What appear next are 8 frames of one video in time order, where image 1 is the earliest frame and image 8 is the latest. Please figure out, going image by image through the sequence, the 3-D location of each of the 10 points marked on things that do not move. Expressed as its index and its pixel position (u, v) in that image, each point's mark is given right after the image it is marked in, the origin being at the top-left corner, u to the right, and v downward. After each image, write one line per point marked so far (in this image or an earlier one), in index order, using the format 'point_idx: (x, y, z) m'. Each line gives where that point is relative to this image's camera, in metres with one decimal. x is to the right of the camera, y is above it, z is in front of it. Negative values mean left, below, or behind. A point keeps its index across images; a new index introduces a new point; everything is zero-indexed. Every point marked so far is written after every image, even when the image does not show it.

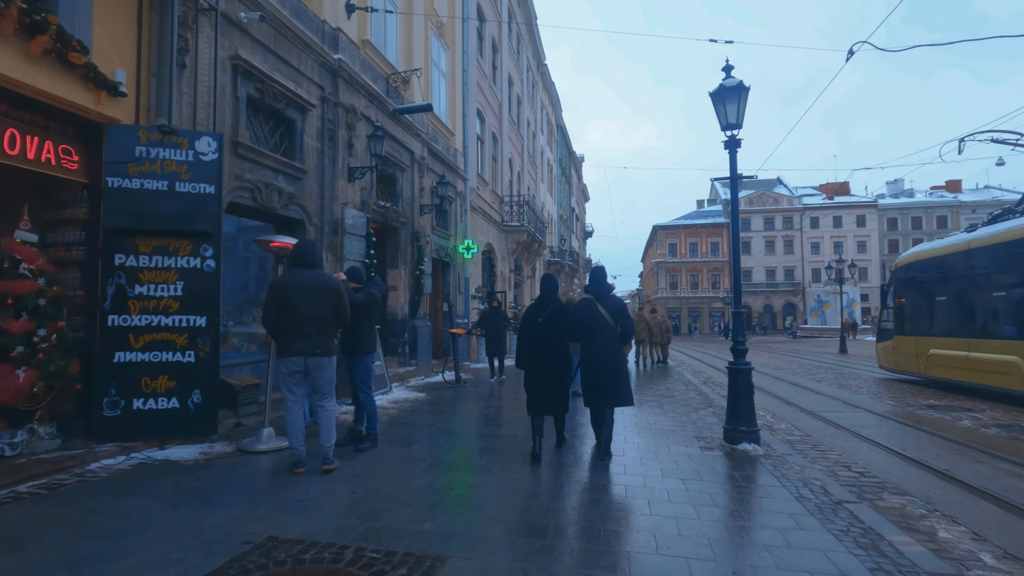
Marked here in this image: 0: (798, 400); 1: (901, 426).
0: (+5.9, -2.3, +11.0) m
1: (+6.1, -2.2, +8.5) m
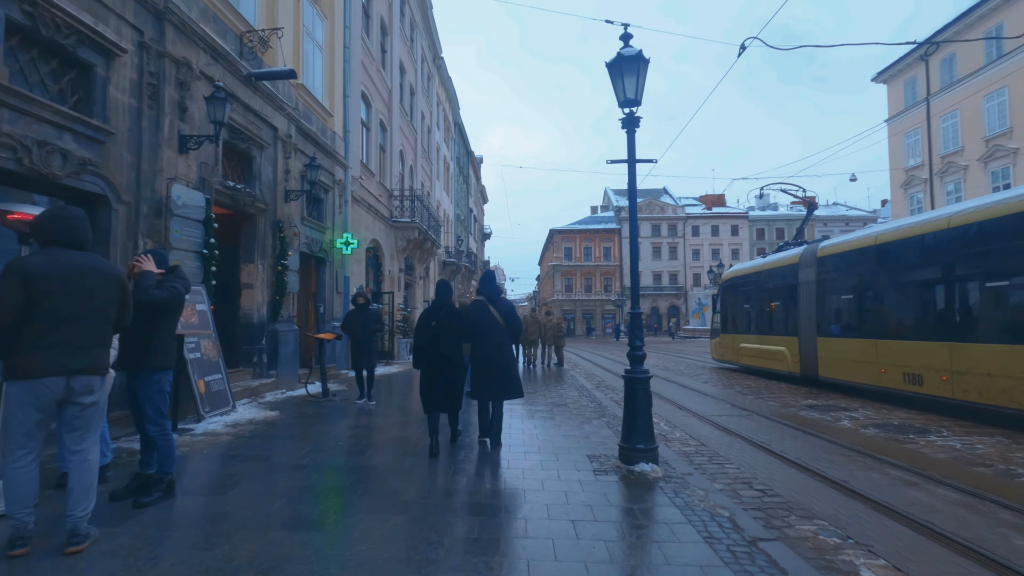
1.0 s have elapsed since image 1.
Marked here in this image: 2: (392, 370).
0: (+3.6, -2.3, +10.8) m
1: (+4.2, -2.2, +8.3) m
2: (-3.8, -2.6, +16.9) m
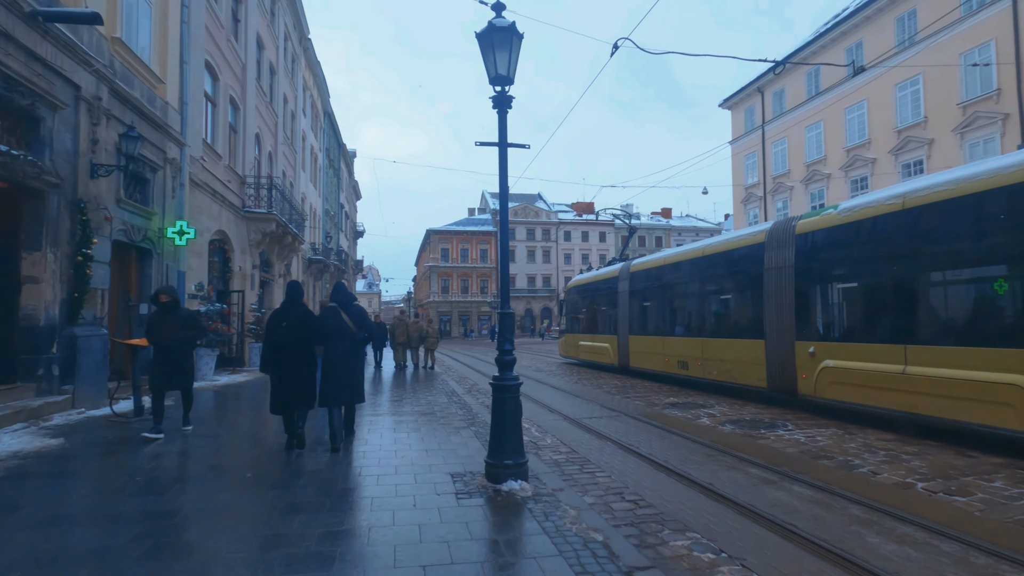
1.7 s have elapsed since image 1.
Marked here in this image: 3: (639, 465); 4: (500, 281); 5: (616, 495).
0: (+1.0, -2.3, +10.6) m
1: (+2.2, -2.2, +8.4) m
2: (-7.6, -2.5, +14.9) m
3: (+1.5, -2.0, +6.2) m
4: (-0.1, +0.1, +5.7) m
5: (+1.0, -1.9, +5.0) m
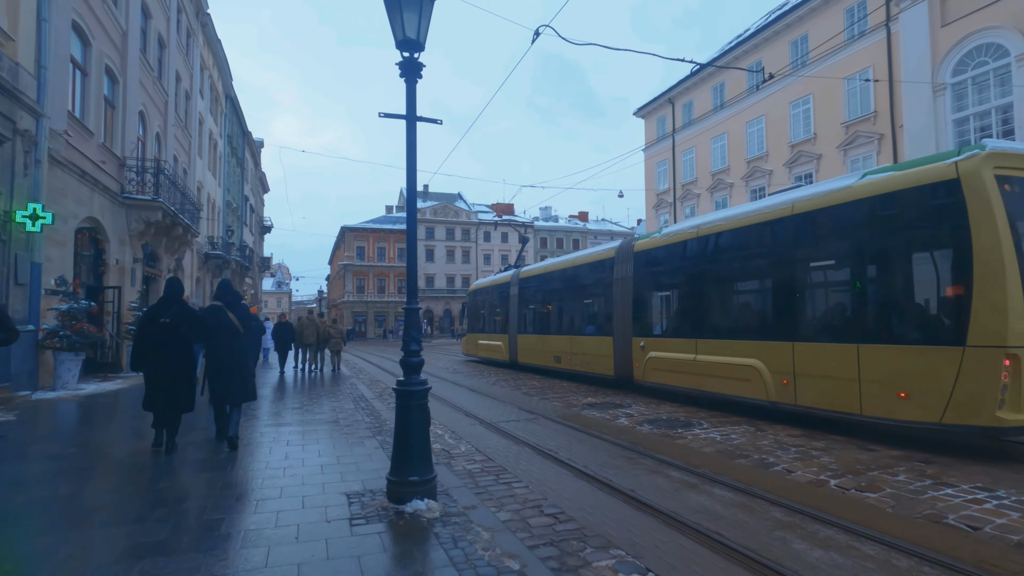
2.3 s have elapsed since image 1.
0: (-0.7, -2.3, +10.1) m
1: (+0.9, -2.2, +8.1) m
2: (-9.8, -2.4, +13.1) m
3: (+0.5, -2.0, +5.8) m
4: (-1.0, +0.2, +5.1) m
5: (+0.2, -1.9, +4.5) m
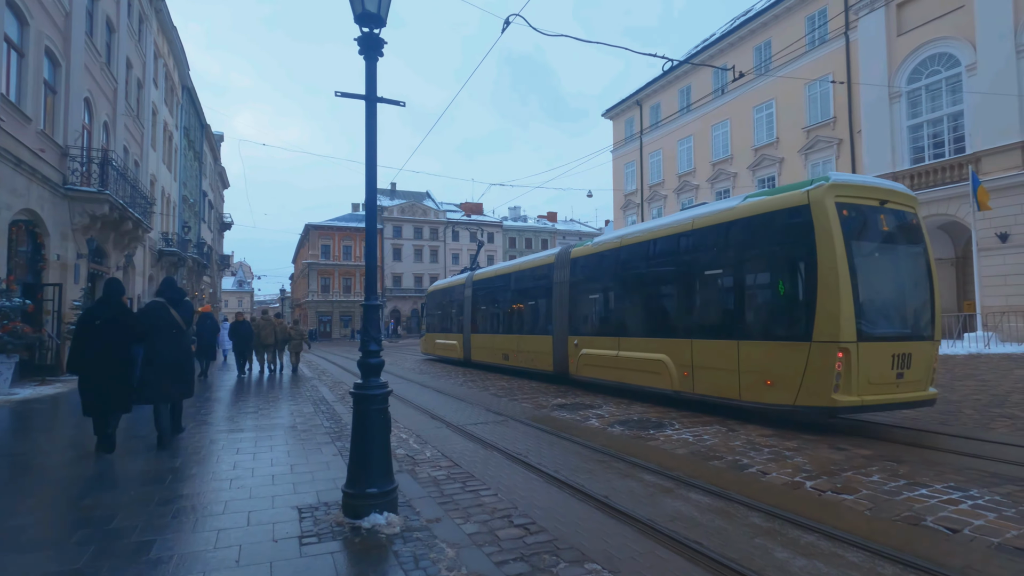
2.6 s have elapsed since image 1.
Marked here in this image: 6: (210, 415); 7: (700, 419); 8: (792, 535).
0: (-1.3, -2.3, +9.8) m
1: (+0.4, -2.1, +7.8) m
2: (-10.5, -2.3, +12.2) m
3: (+0.2, -2.0, +5.5) m
4: (-1.3, +0.2, +4.8) m
5: (-0.1, -1.8, +4.2) m
6: (-5.4, -2.3, +9.6) m
7: (+3.0, -2.1, +8.5) m
8: (+2.1, -1.8, +3.9) m
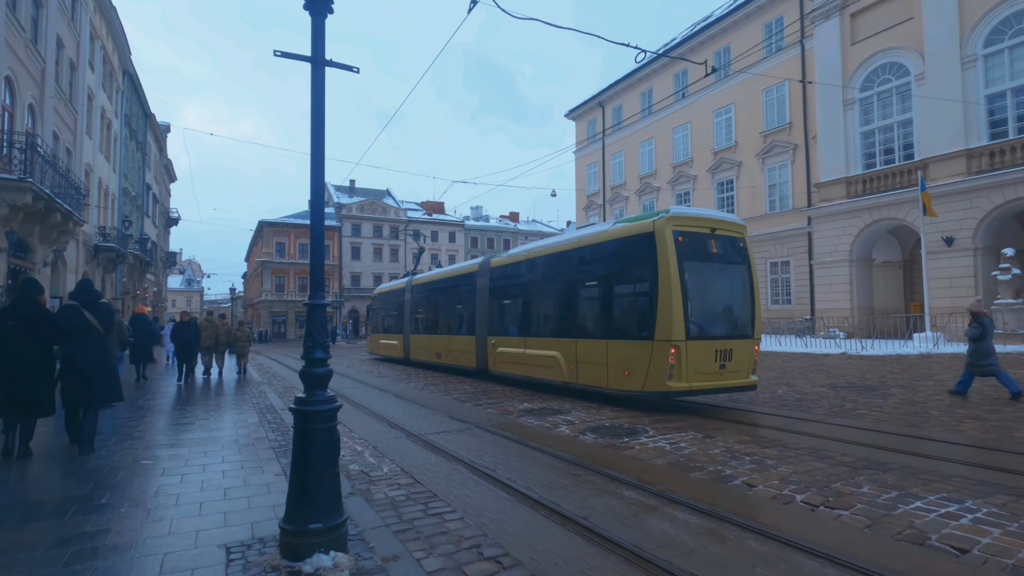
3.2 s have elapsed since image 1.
0: (-1.9, -2.2, +9.1) m
1: (-0.1, -2.1, +7.3) m
2: (-11.3, -2.3, +10.8) m
3: (-0.1, -1.9, +5.0) m
4: (-1.5, +0.3, +4.1) m
5: (-0.3, -1.8, +3.7) m
6: (-6.0, -2.2, +8.7) m
7: (+2.5, -2.1, +8.1) m
8: (+1.9, -1.8, +3.5) m
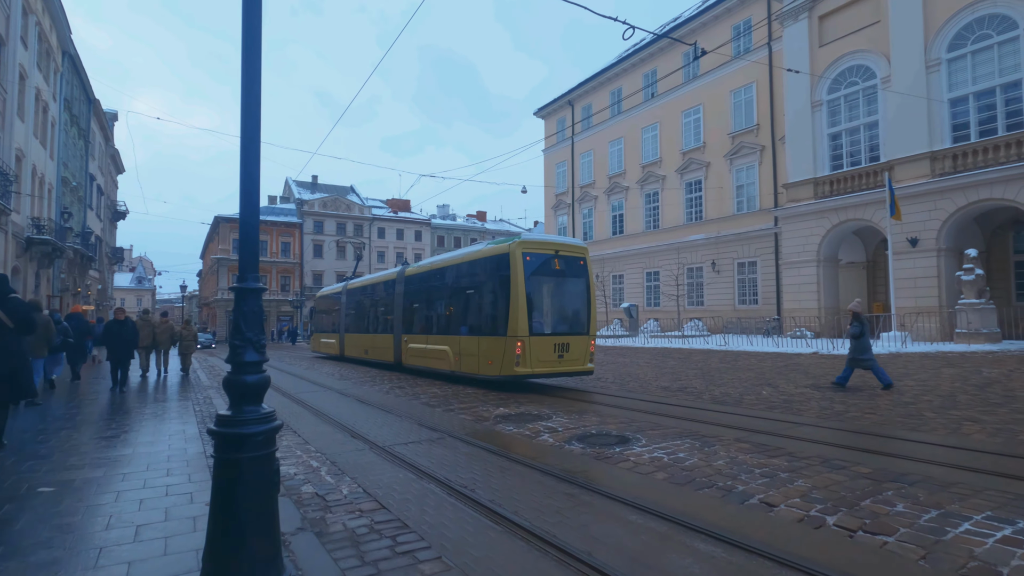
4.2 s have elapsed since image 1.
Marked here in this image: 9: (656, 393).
0: (-2.2, -2.1, +8.2) m
1: (-0.3, -2.0, +6.5) m
2: (-11.7, -2.1, +9.3) m
3: (-0.2, -1.9, +4.2) m
4: (-1.6, +0.4, +3.2) m
5: (-0.3, -1.7, +2.9) m
6: (-6.3, -2.1, +7.5) m
7: (+2.1, -2.0, +7.5) m
8: (+1.8, -1.7, +2.9) m
9: (+3.2, -2.3, +11.9) m
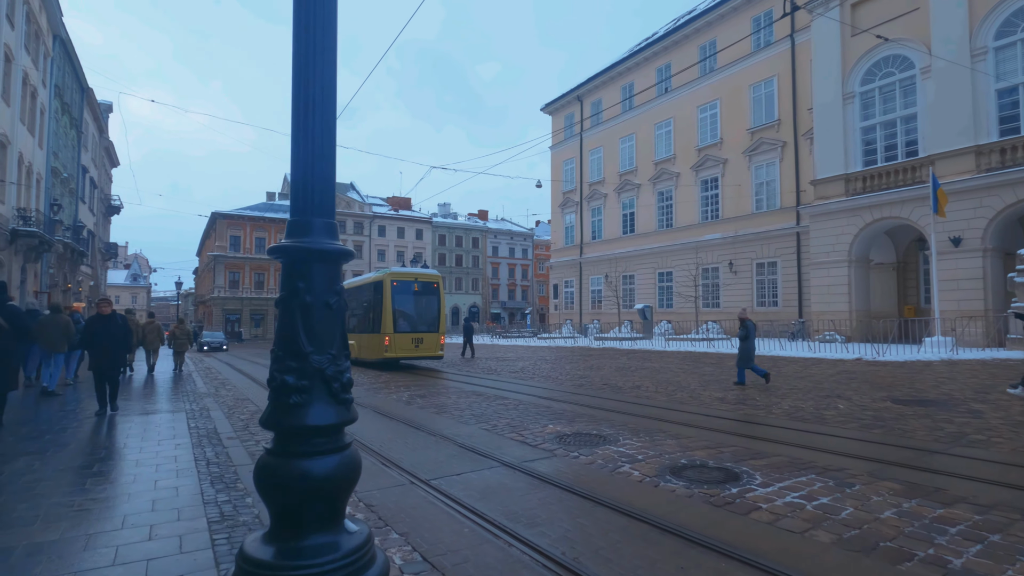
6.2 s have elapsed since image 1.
0: (-1.4, -2.1, +6.7) m
1: (+0.5, -2.0, +5.1) m
2: (-11.0, -2.0, +7.8) m
3: (+0.6, -1.8, +2.8) m
4: (-0.7, +0.4, +1.8) m
5: (+0.5, -1.7, +1.5) m
6: (-5.6, -2.0, +6.0) m
7: (+2.9, -2.0, +6.1) m
8: (+2.7, -1.7, +1.4) m
9: (+4.0, -2.3, +10.5) m
